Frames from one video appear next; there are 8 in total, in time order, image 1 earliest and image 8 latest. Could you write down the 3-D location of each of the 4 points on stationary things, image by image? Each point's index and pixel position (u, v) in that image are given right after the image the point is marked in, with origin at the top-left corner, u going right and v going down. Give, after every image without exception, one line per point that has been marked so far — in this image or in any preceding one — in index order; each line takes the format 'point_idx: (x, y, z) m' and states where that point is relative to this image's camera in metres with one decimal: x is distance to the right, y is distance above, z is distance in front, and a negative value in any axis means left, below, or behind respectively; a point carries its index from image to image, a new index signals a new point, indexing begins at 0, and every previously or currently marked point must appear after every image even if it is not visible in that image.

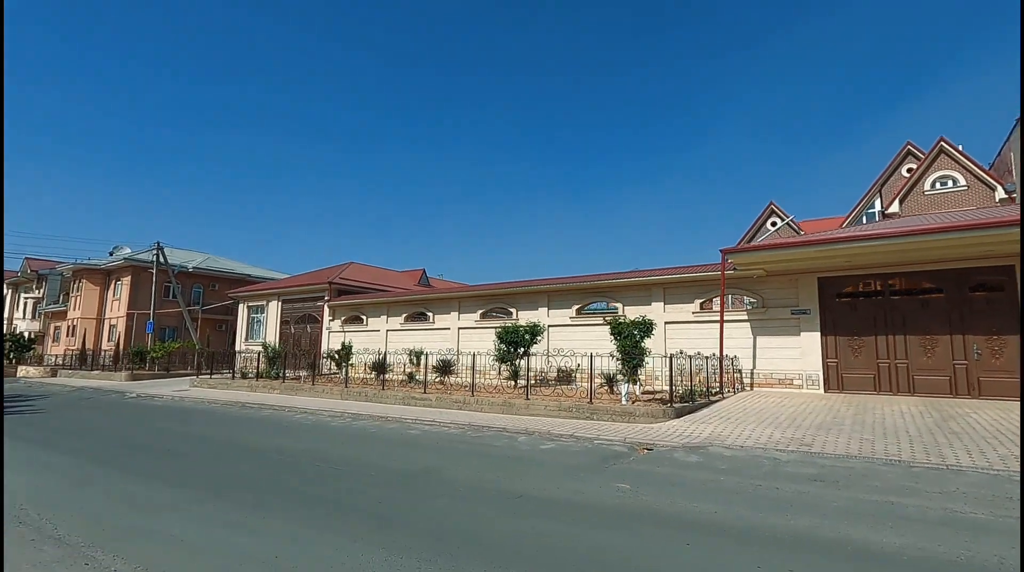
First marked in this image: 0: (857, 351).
0: (+8.8, -1.7, +13.6) m
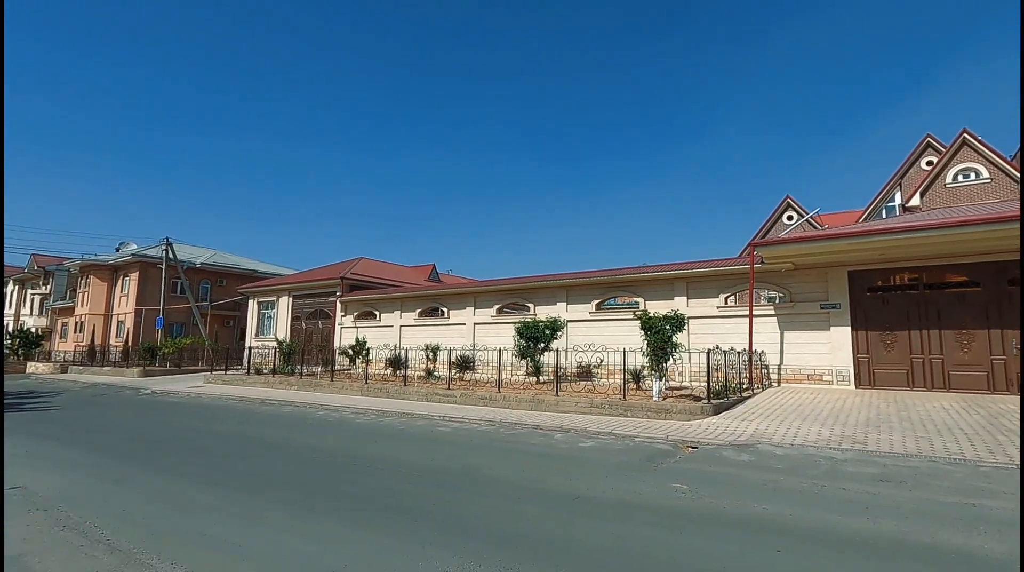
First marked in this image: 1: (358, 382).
0: (+9.4, -1.5, +13.3) m
1: (-4.5, -2.8, +15.6) m
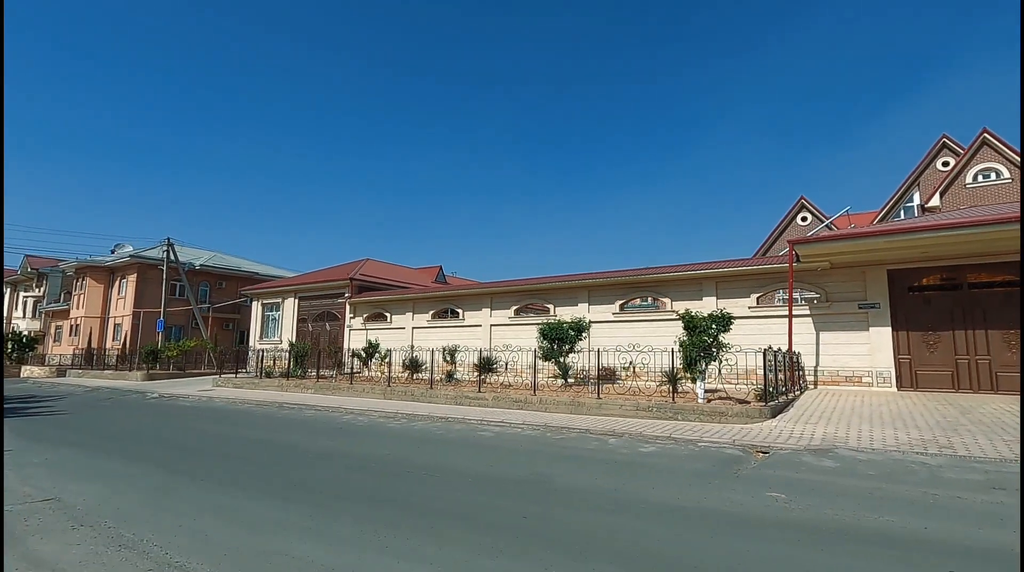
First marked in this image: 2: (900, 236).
0: (+10.2, -1.5, +13.0) m
1: (-3.7, -2.8, +15.0) m
2: (+8.9, +1.1, +12.3) m
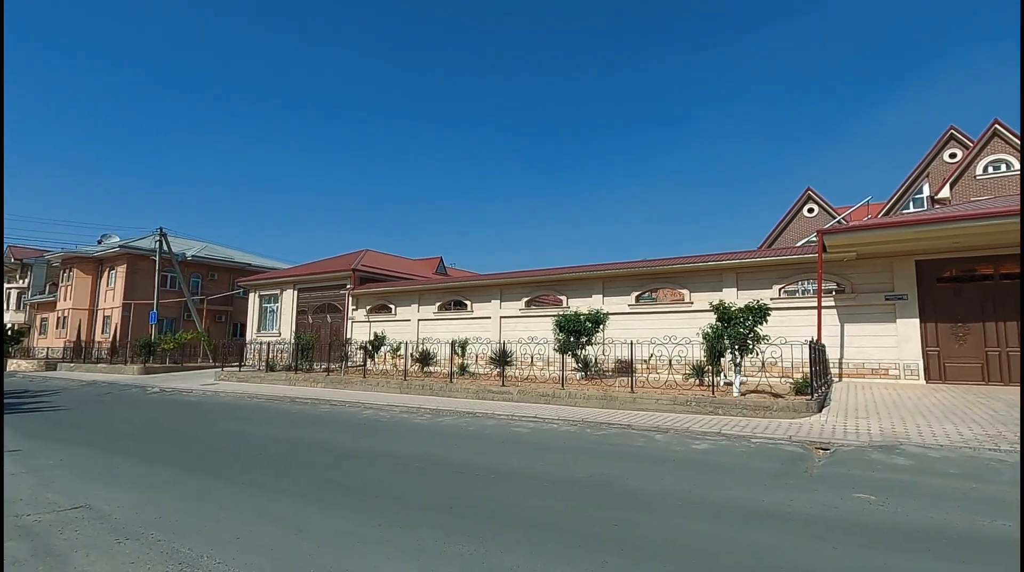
0: (+10.7, -1.3, +12.8) m
1: (-3.2, -2.5, +14.5) m
2: (+9.5, +1.3, +12.0) m
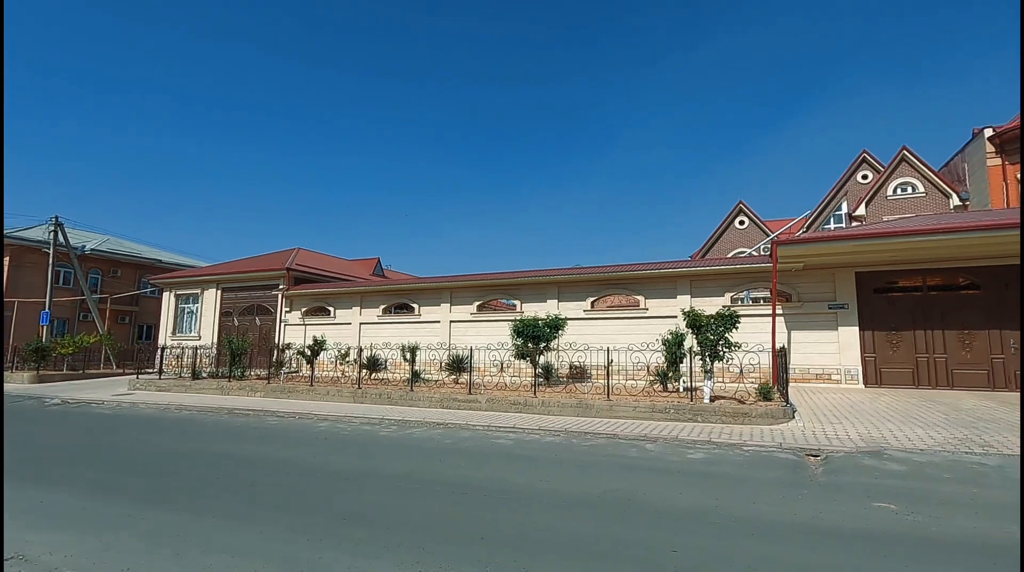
0: (+9.8, -1.5, +13.7) m
1: (-4.3, -2.5, +13.5) m
2: (+8.8, +1.1, +12.8) m
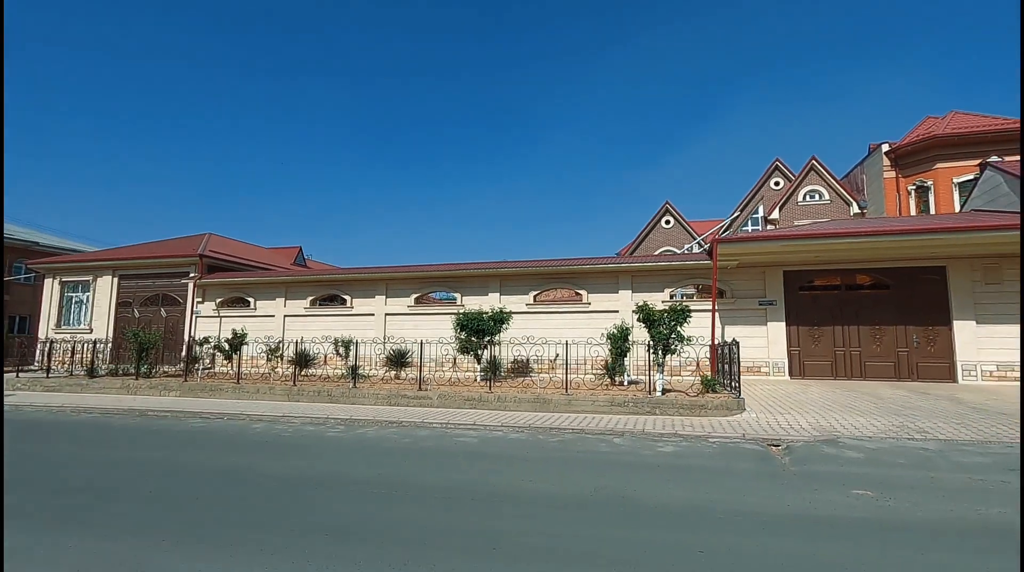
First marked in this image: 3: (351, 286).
0: (+8.4, -1.5, +14.8) m
1: (-5.5, -2.3, +12.4) m
2: (+7.5, +1.1, +13.7) m
3: (-5.6, 0.0, +18.7) m
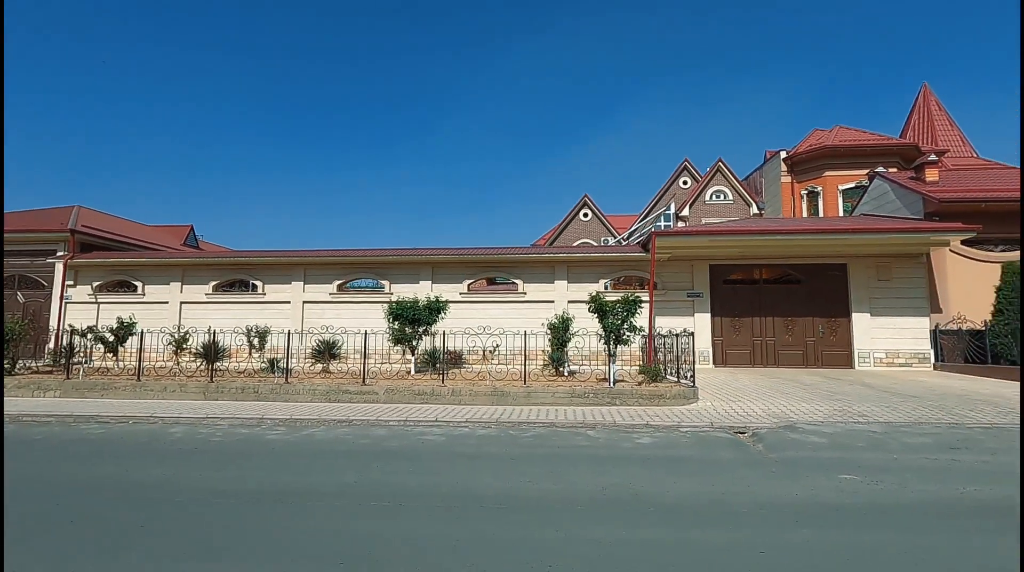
0: (+6.6, -1.3, +15.7) m
1: (-6.6, -1.9, +10.8) m
2: (+6.0, +1.3, +14.4) m
3: (-7.9, +0.5, +17.0) m
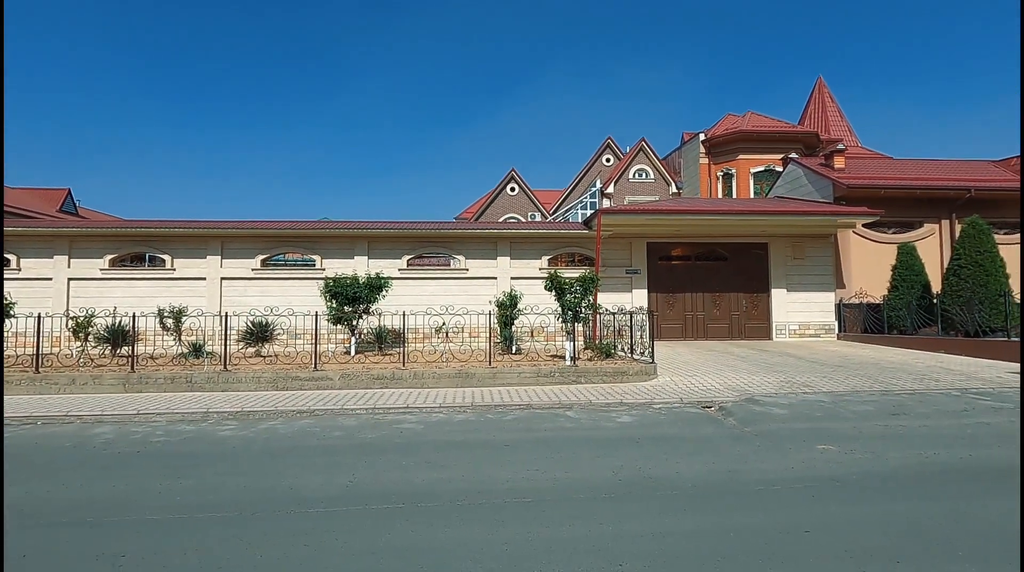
0: (+4.9, -0.6, +16.5) m
1: (-7.4, -1.5, +9.4) m
2: (+4.5, +1.9, +15.0) m
3: (-9.6, +1.2, +15.1) m
